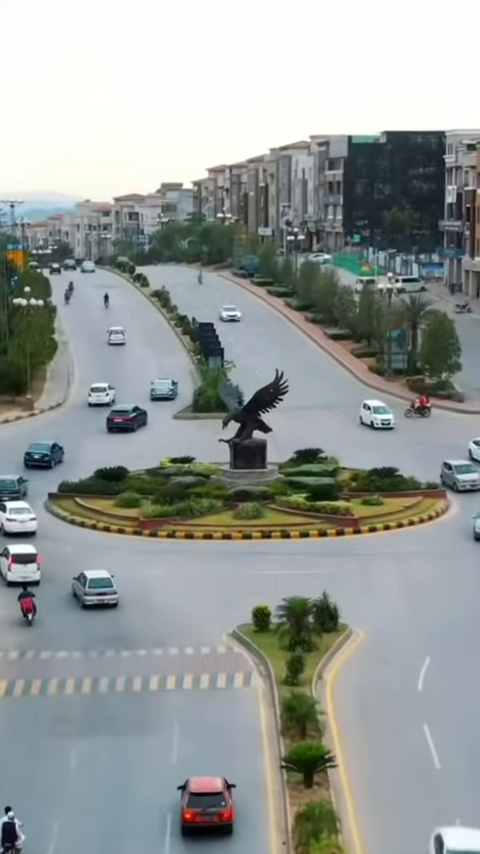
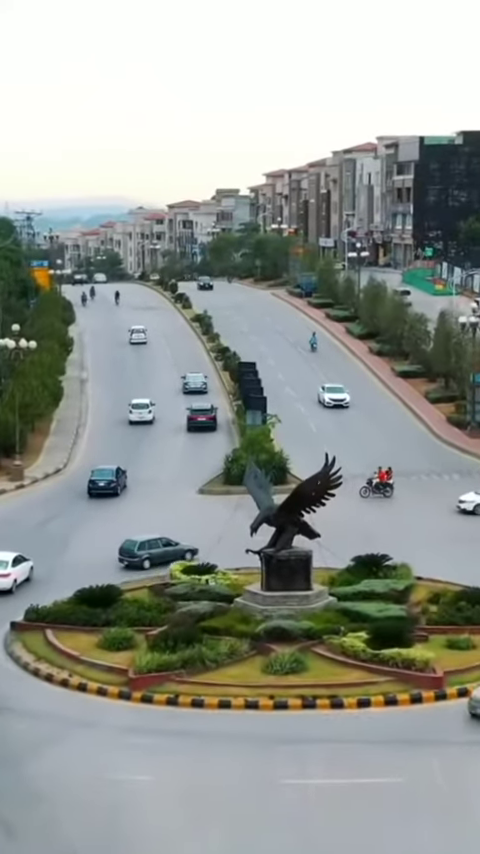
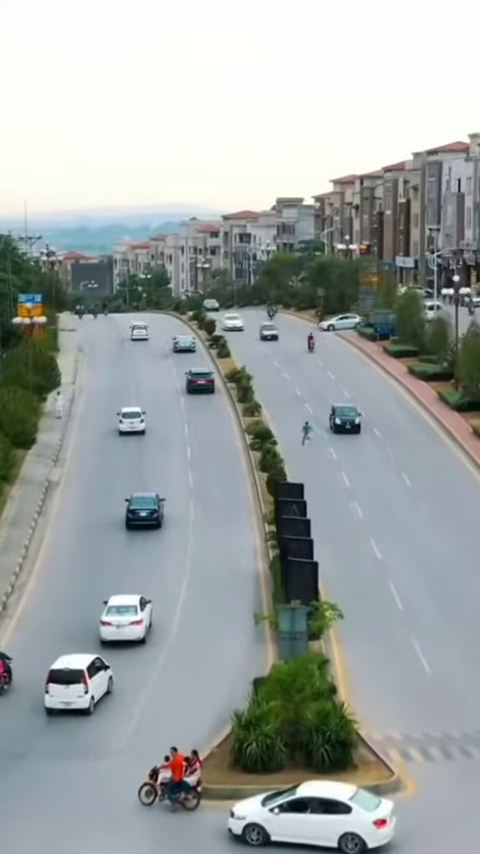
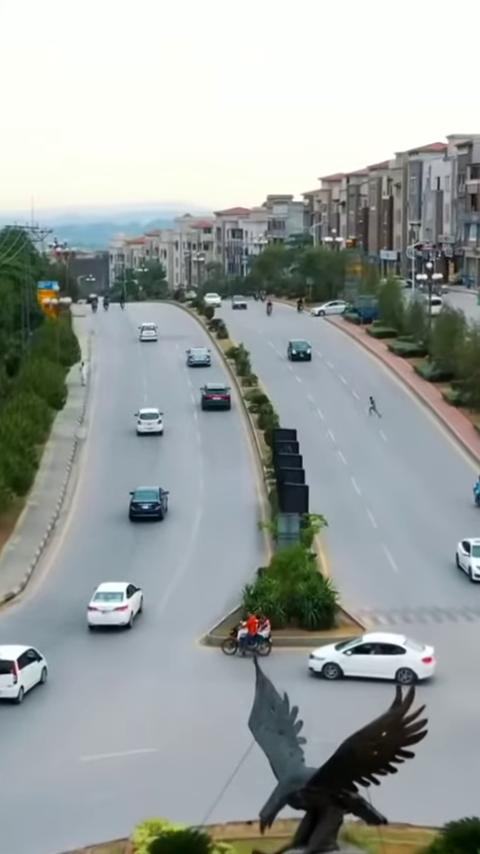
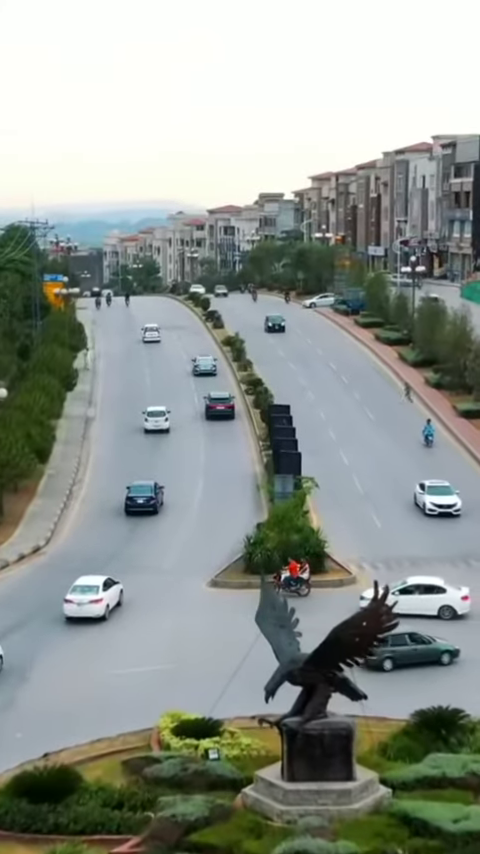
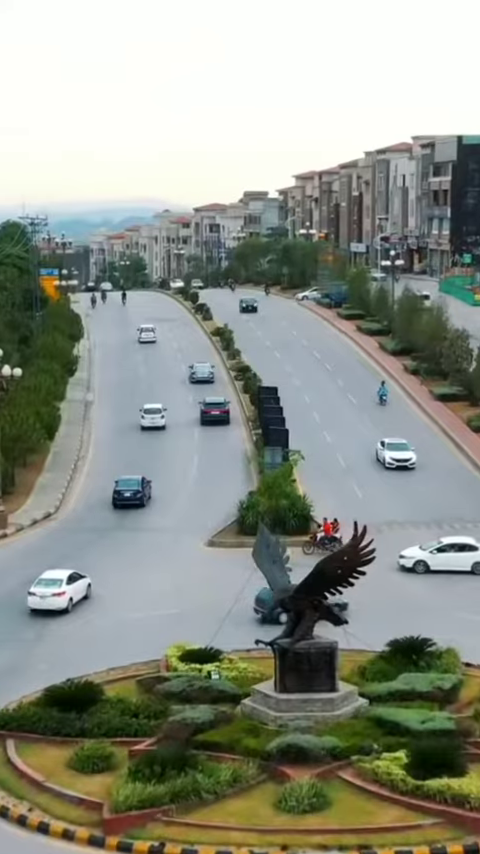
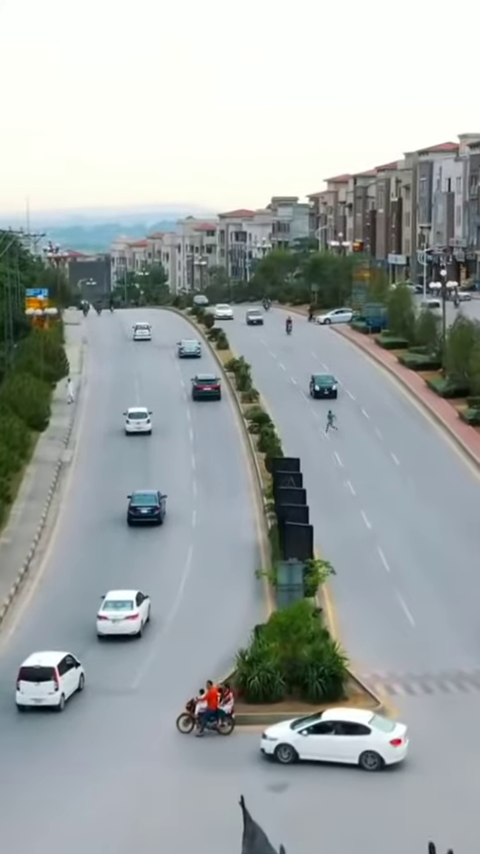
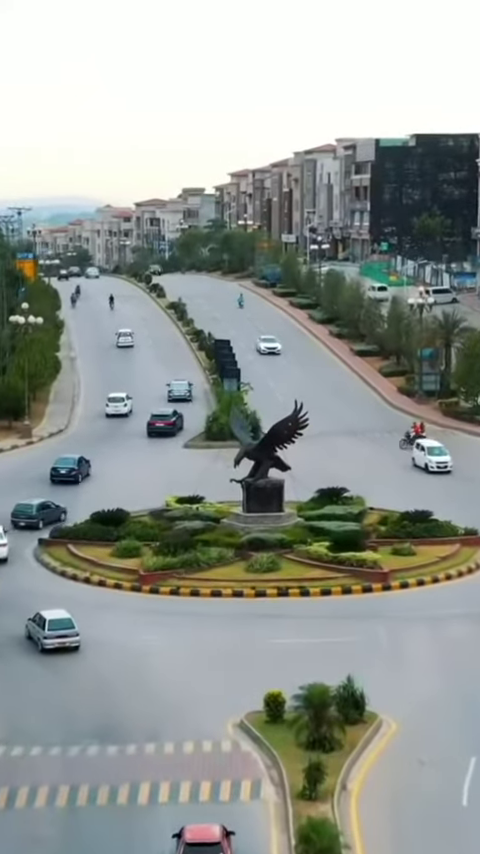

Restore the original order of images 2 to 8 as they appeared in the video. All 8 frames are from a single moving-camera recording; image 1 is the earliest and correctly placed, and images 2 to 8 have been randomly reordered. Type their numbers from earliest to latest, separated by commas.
8, 2, 6, 5, 4, 7, 3
